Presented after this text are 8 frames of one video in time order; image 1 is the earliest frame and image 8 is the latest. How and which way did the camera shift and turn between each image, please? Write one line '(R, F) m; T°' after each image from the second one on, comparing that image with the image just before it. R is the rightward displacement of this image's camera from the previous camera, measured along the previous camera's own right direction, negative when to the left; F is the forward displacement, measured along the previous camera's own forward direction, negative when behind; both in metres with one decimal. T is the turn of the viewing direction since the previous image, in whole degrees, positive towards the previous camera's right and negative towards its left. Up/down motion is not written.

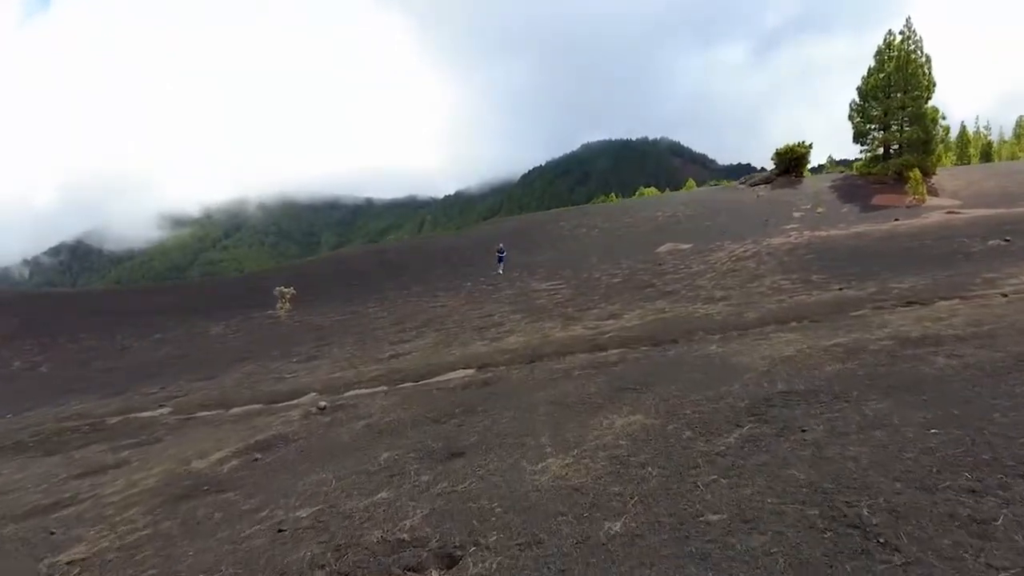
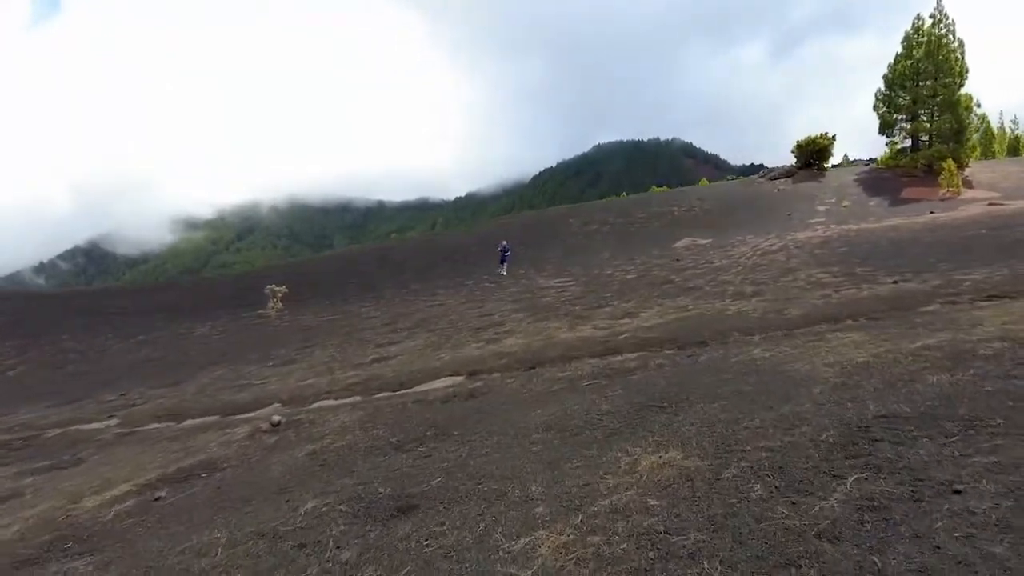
(+0.3, +2.5) m; -1°
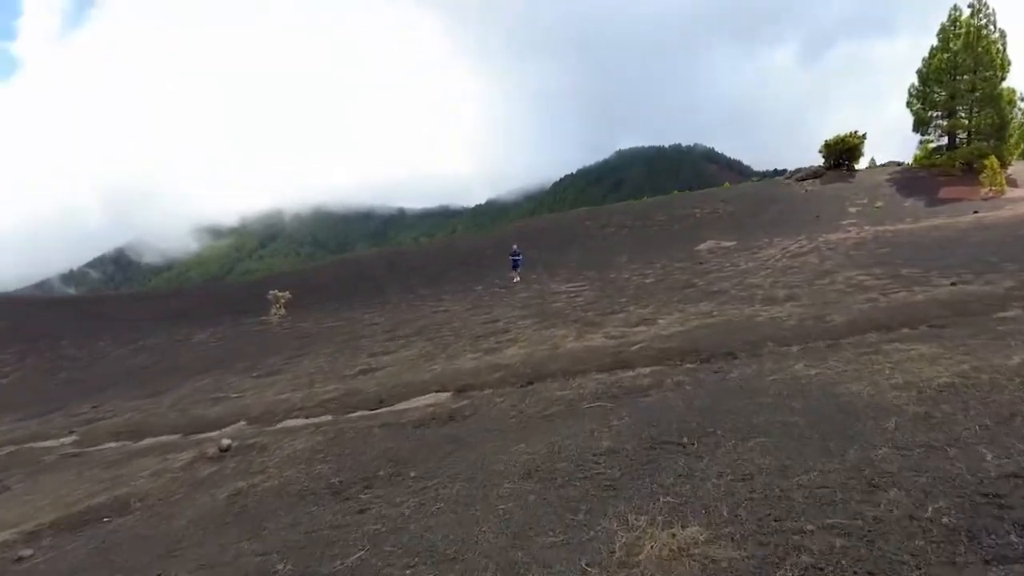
(+0.5, +1.8) m; -2°
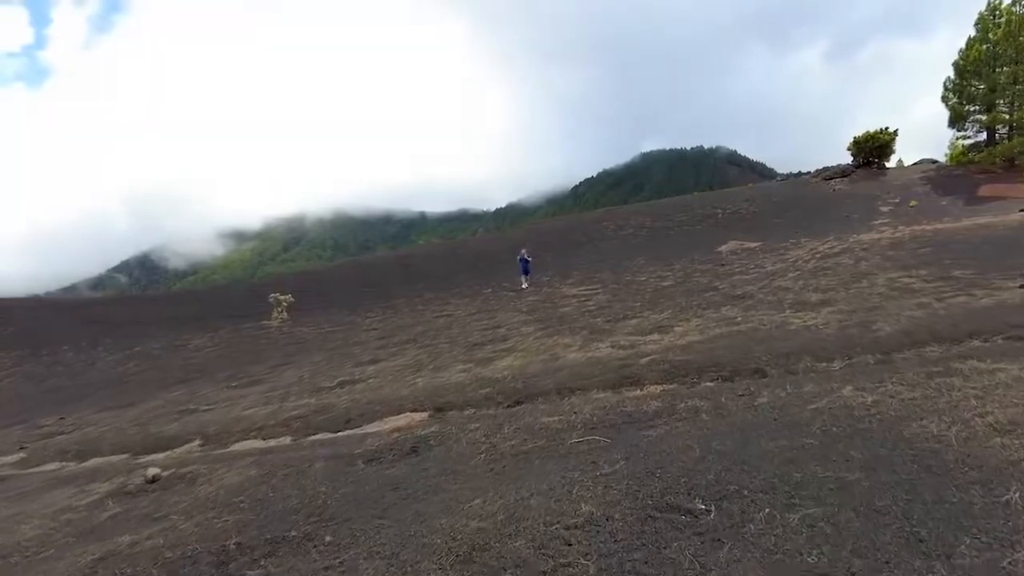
(+0.5, +1.7) m; -2°
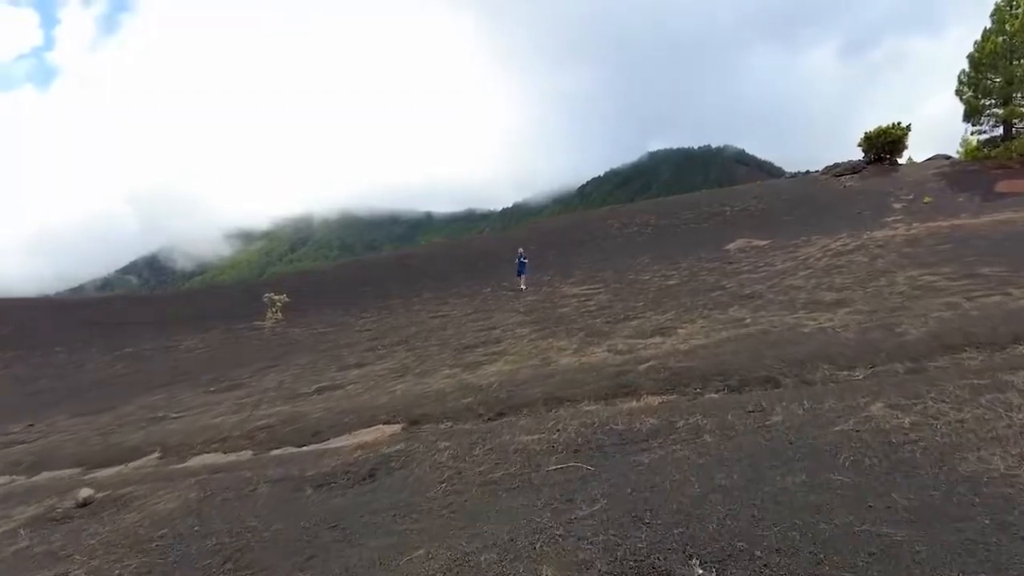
(+0.3, +1.0) m; -1°
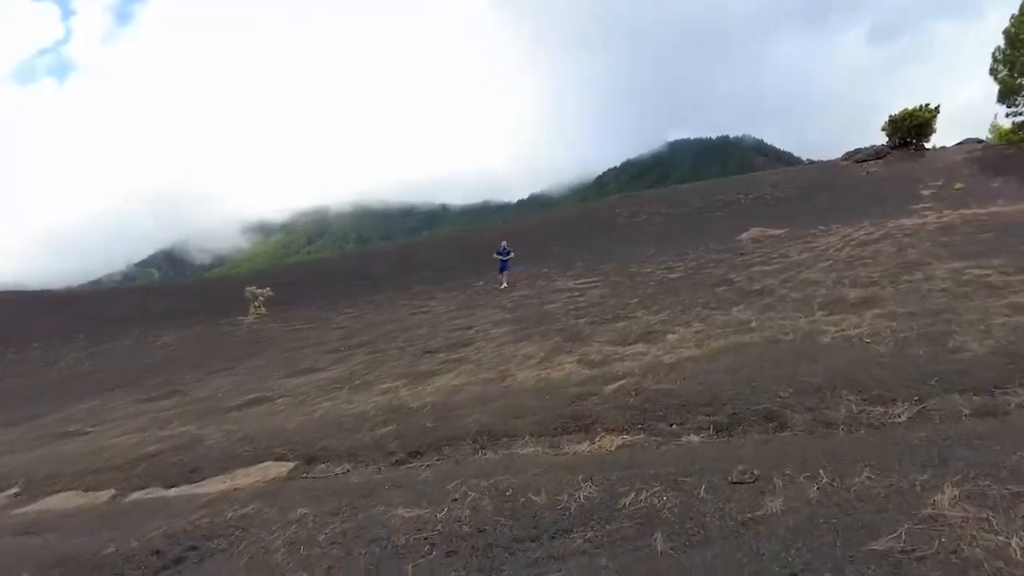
(+1.0, +2.2) m; -1°
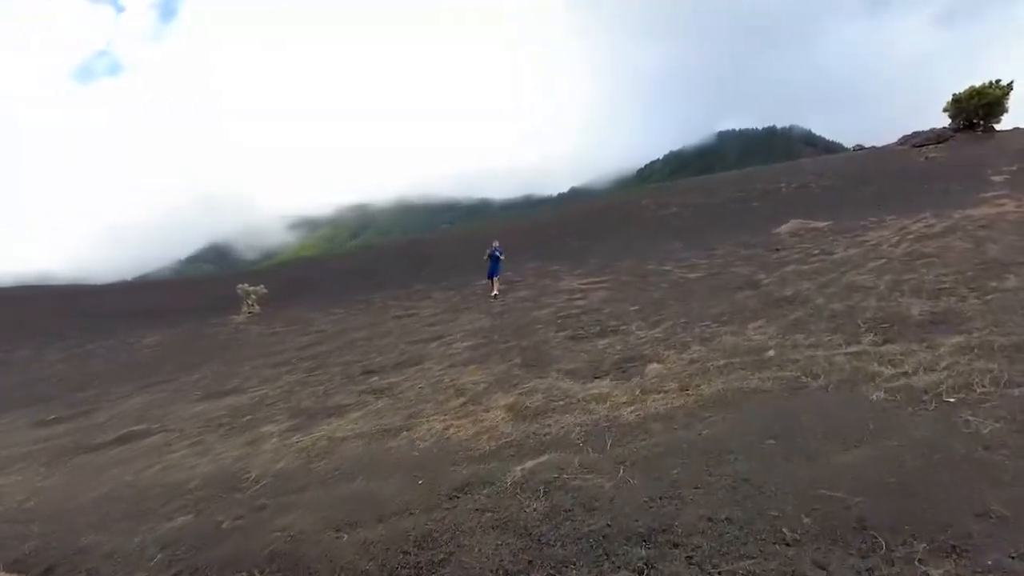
(+1.4, +2.8) m; -4°
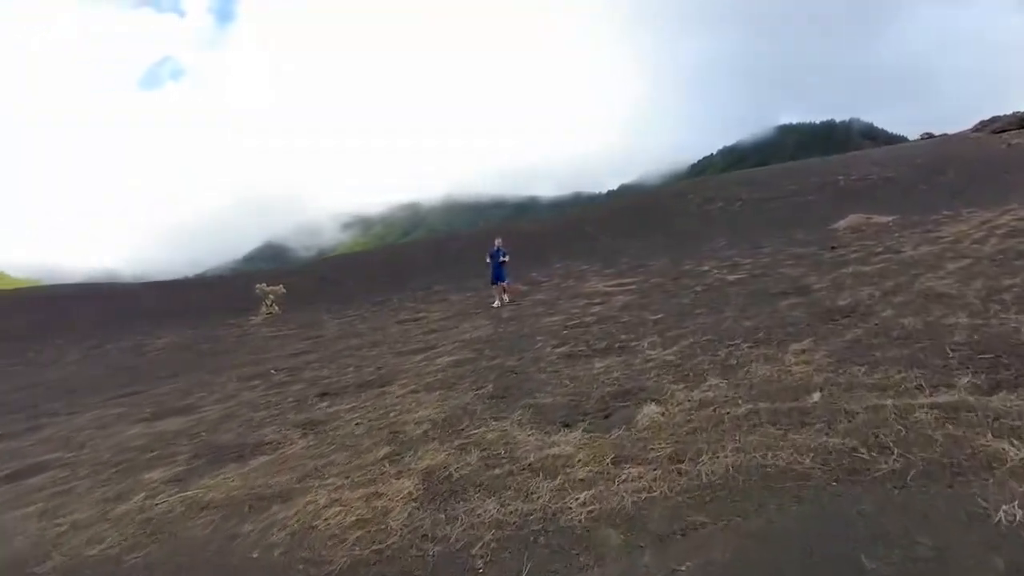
(+0.9, +2.0) m; -4°
